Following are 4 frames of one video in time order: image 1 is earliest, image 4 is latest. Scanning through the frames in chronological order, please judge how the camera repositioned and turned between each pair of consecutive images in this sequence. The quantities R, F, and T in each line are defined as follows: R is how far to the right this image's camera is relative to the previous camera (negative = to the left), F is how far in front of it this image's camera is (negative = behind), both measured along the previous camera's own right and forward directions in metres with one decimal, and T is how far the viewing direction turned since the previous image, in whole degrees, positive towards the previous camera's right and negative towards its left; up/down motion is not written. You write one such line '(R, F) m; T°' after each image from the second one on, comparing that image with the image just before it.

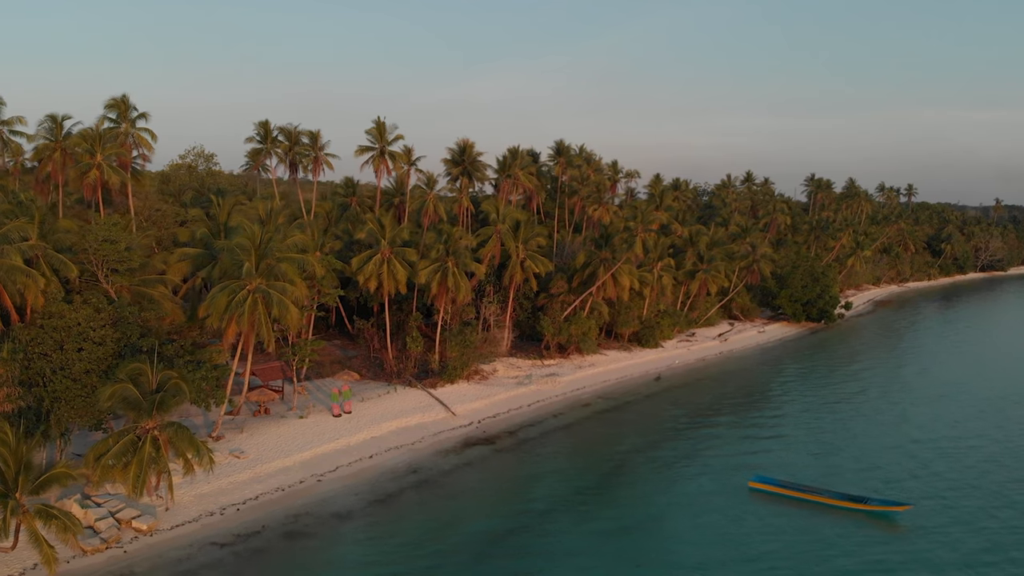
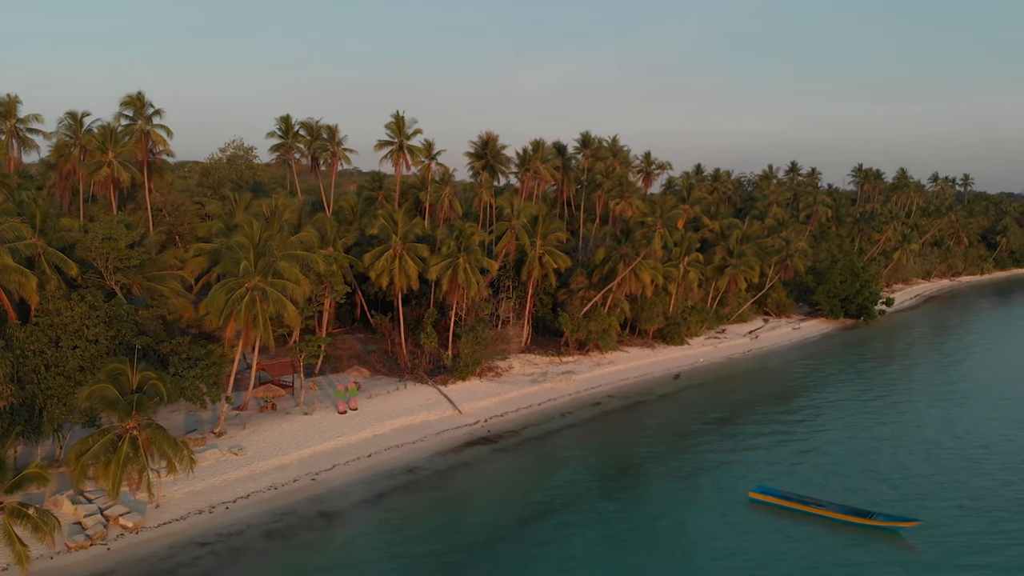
(+1.5, +0.6) m; -3°
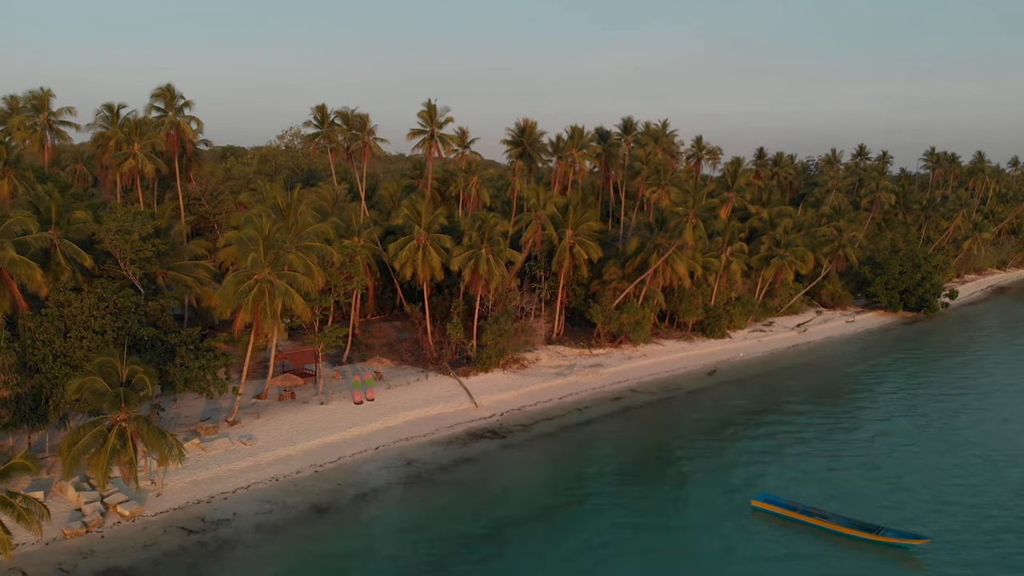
(+1.9, +0.7) m; -4°
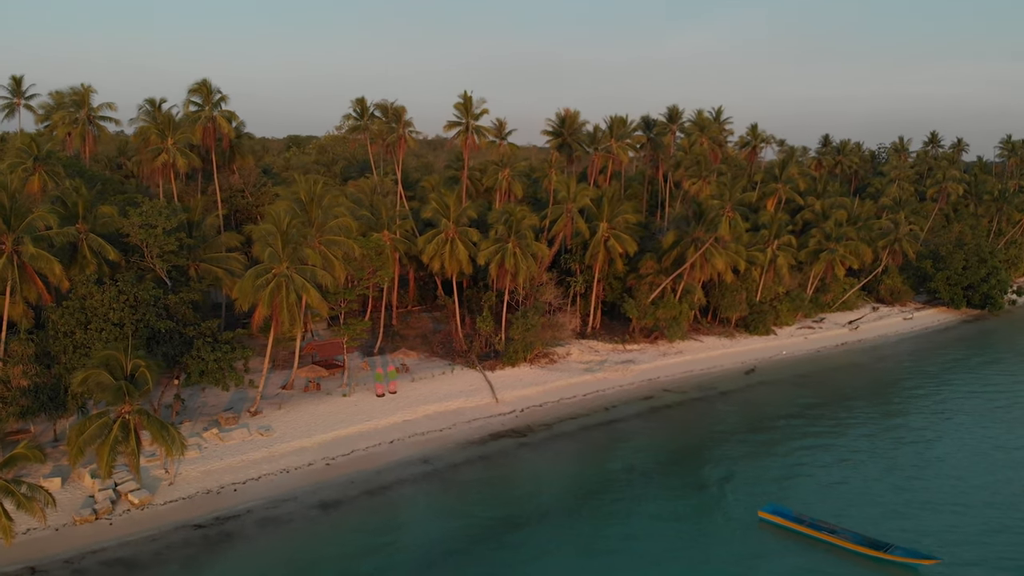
(+1.5, +0.5) m; -4°
